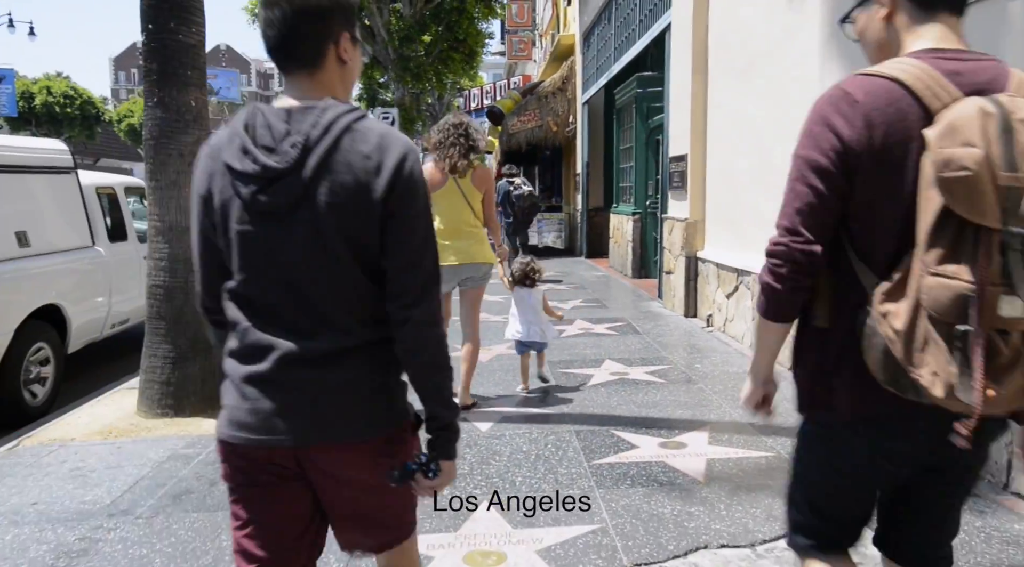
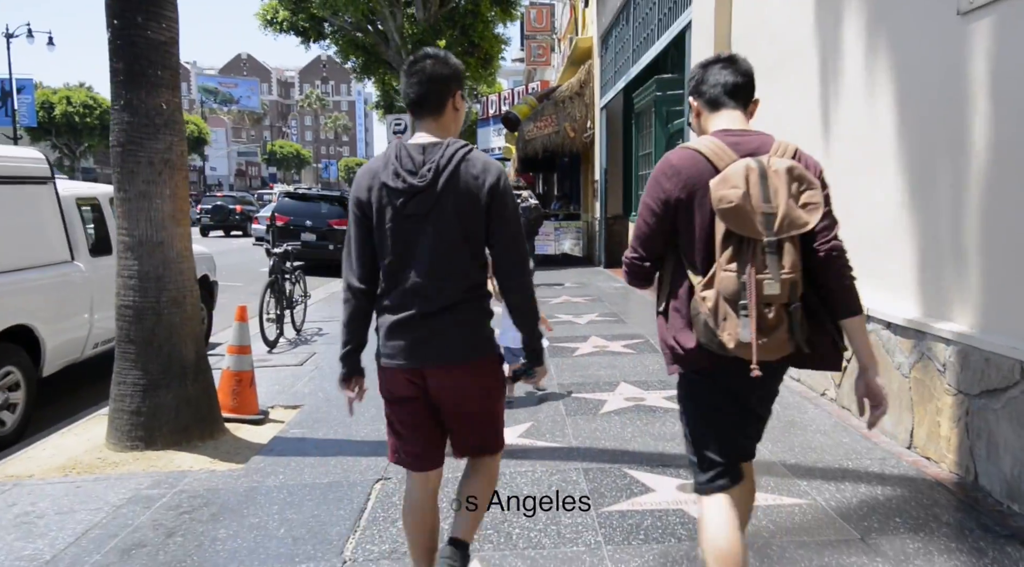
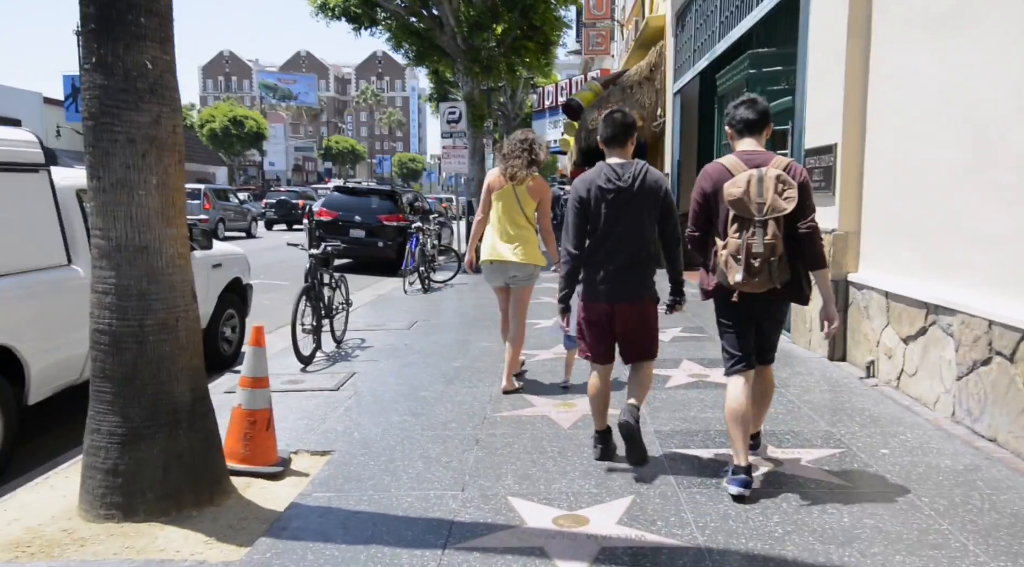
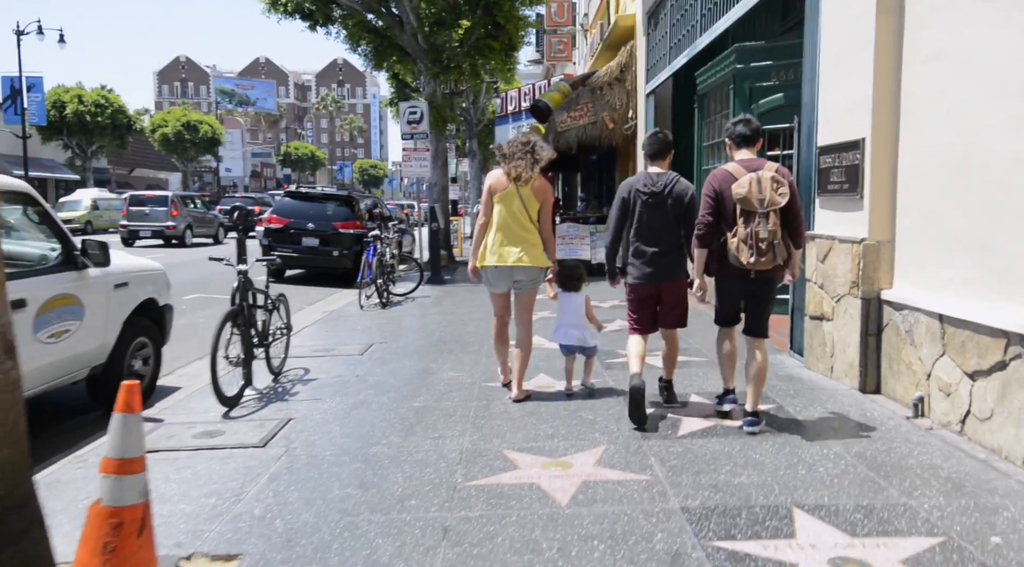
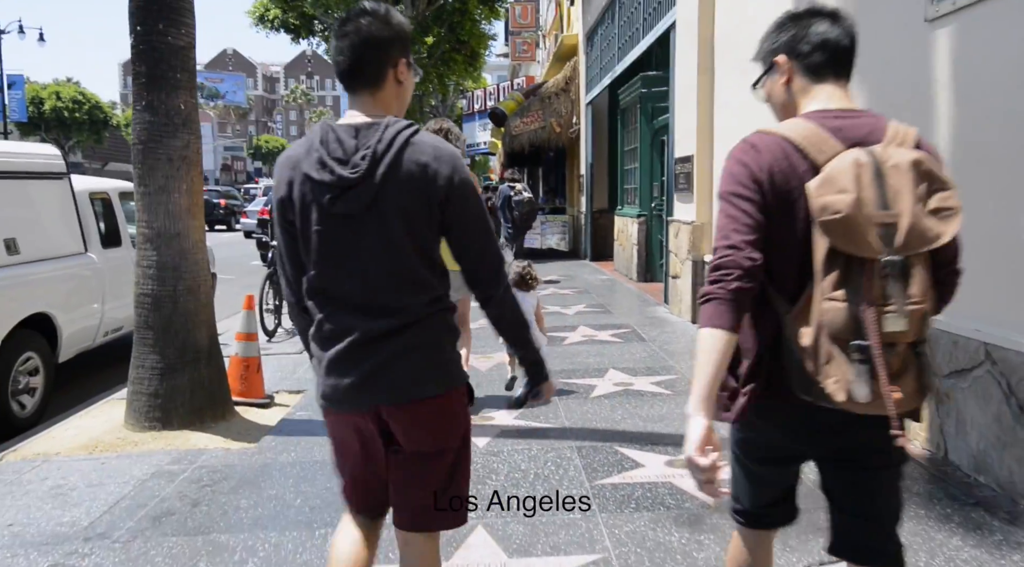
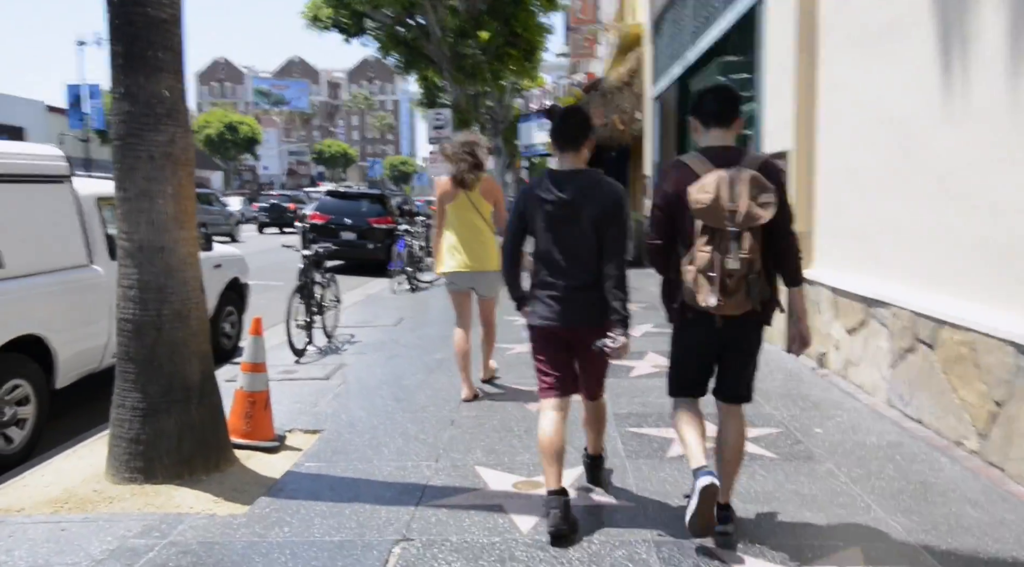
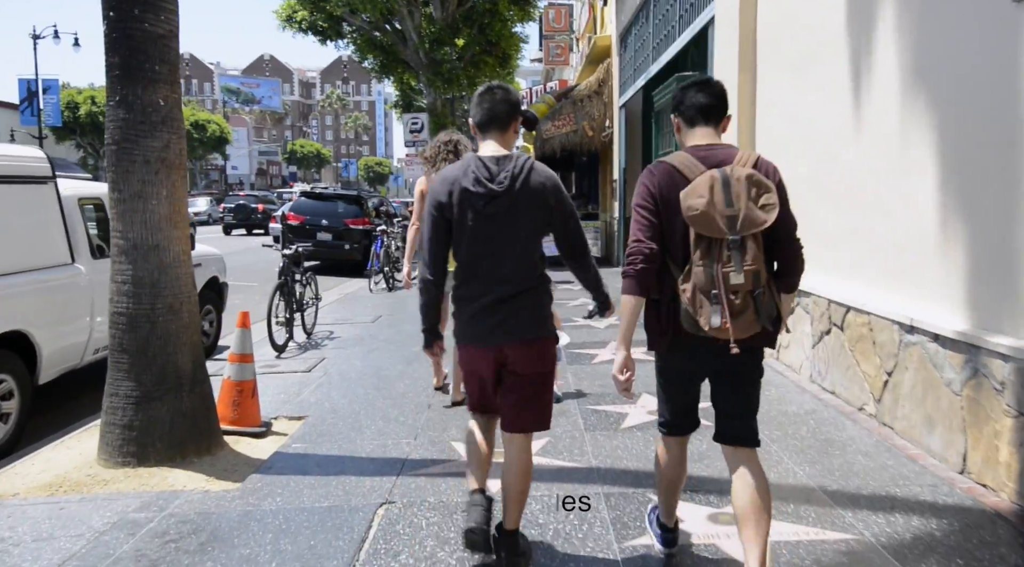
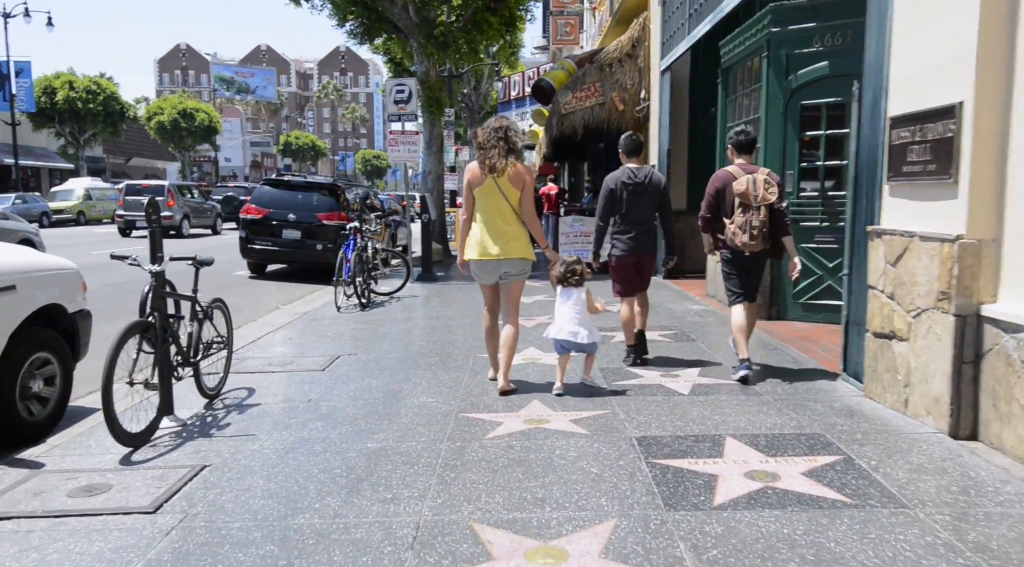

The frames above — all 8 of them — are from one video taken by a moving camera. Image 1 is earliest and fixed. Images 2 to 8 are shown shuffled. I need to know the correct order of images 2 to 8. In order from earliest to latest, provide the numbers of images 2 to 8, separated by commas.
5, 2, 7, 6, 3, 4, 8
